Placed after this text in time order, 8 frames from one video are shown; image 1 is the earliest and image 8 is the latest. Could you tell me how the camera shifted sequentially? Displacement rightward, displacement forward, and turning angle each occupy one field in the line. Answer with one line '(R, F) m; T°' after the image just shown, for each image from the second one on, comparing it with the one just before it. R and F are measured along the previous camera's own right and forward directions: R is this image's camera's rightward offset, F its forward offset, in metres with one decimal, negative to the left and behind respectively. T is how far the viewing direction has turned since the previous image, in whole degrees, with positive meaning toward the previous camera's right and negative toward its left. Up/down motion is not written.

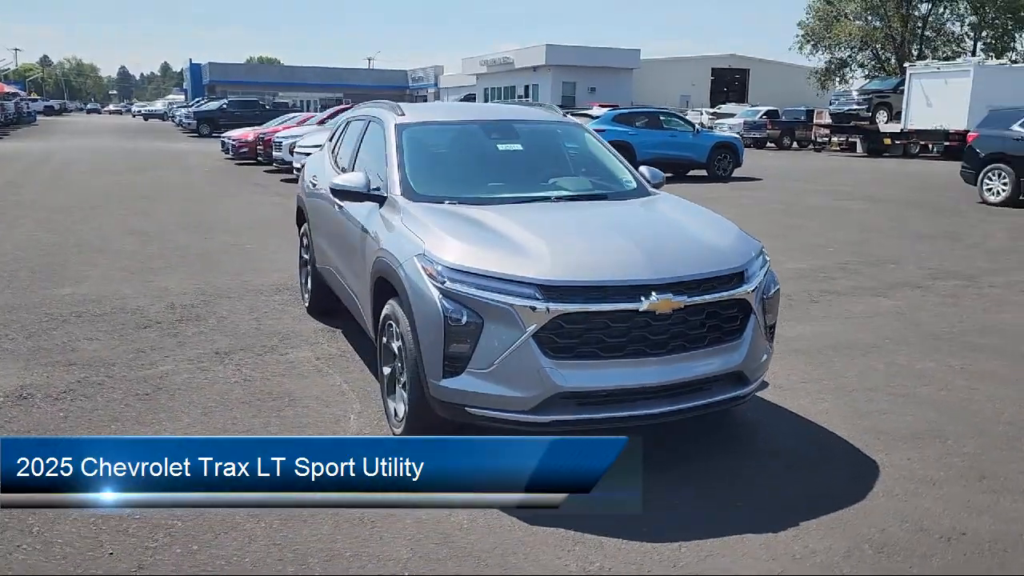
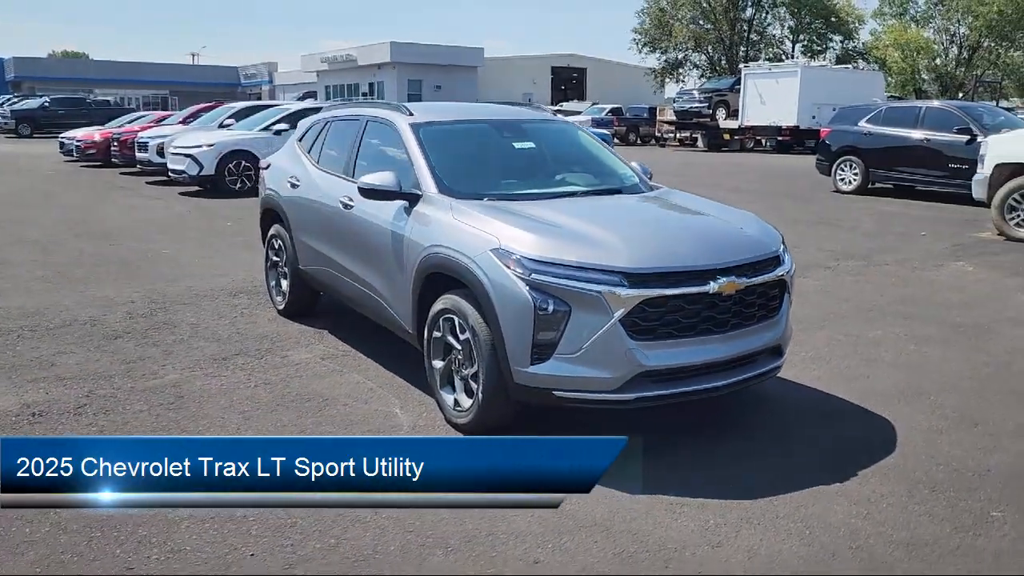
(-1.2, -0.1) m; +11°
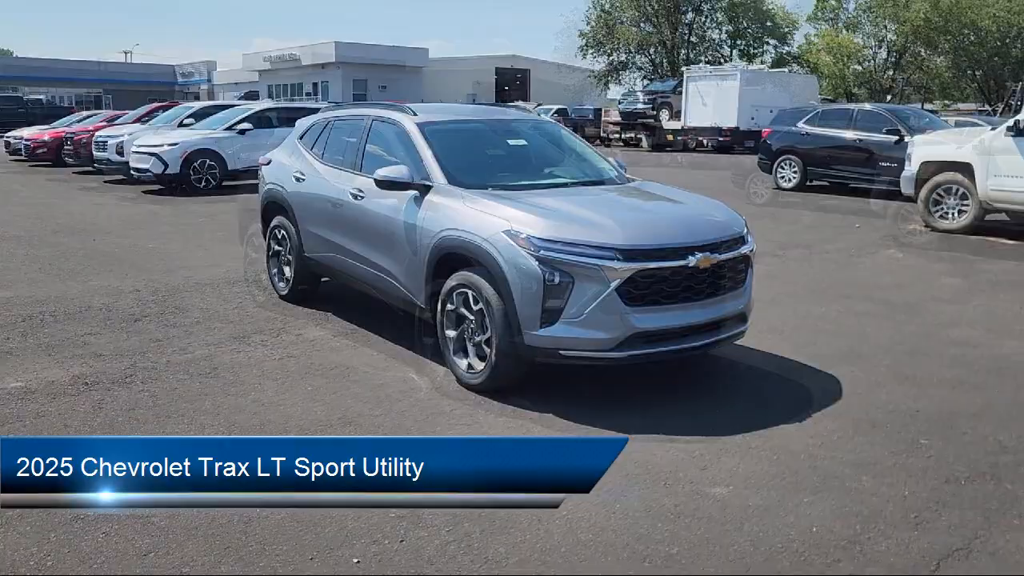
(-0.4, -0.7) m; +4°
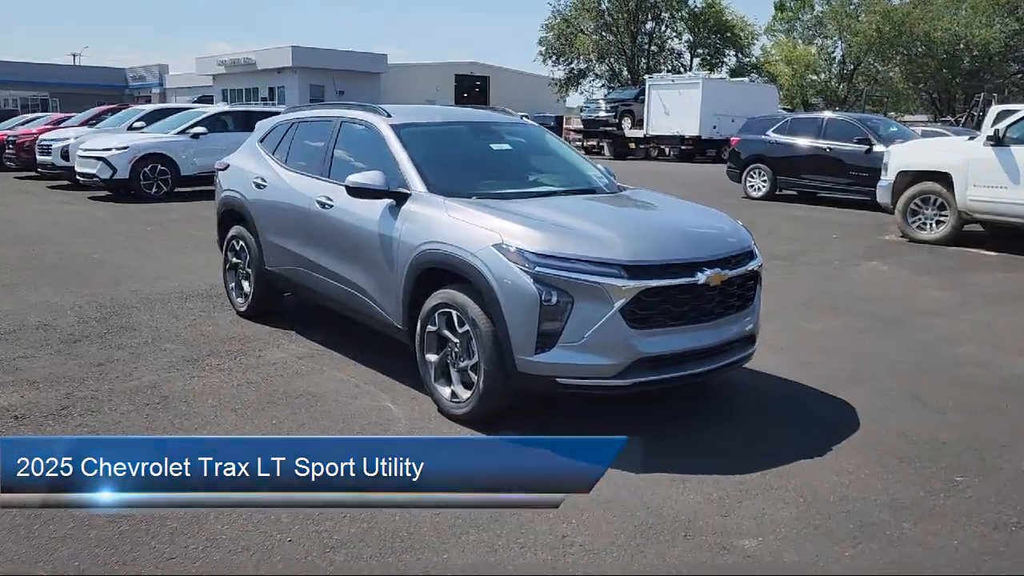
(-0.2, +0.5) m; +3°
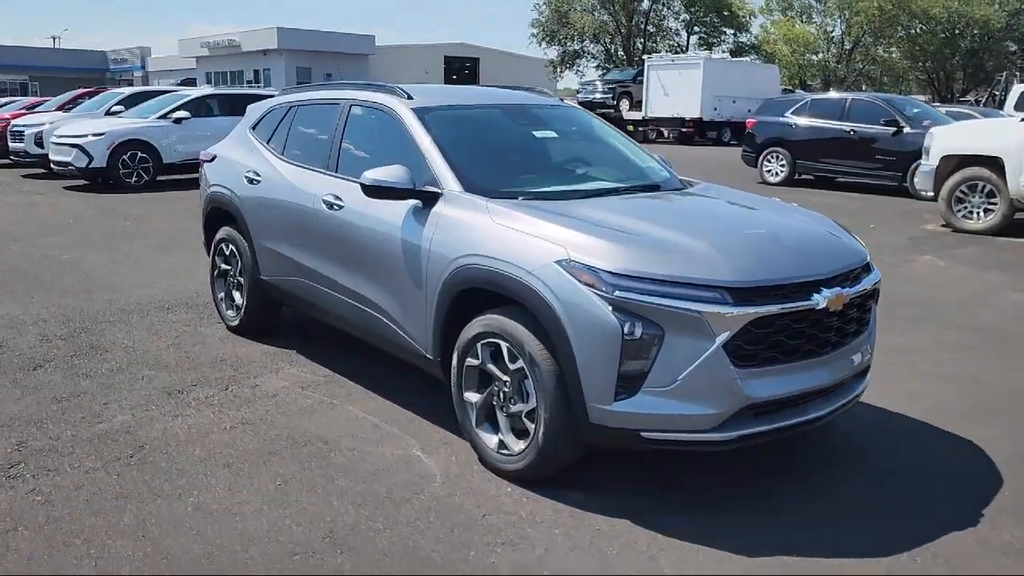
(-0.3, +1.0) m; +1°
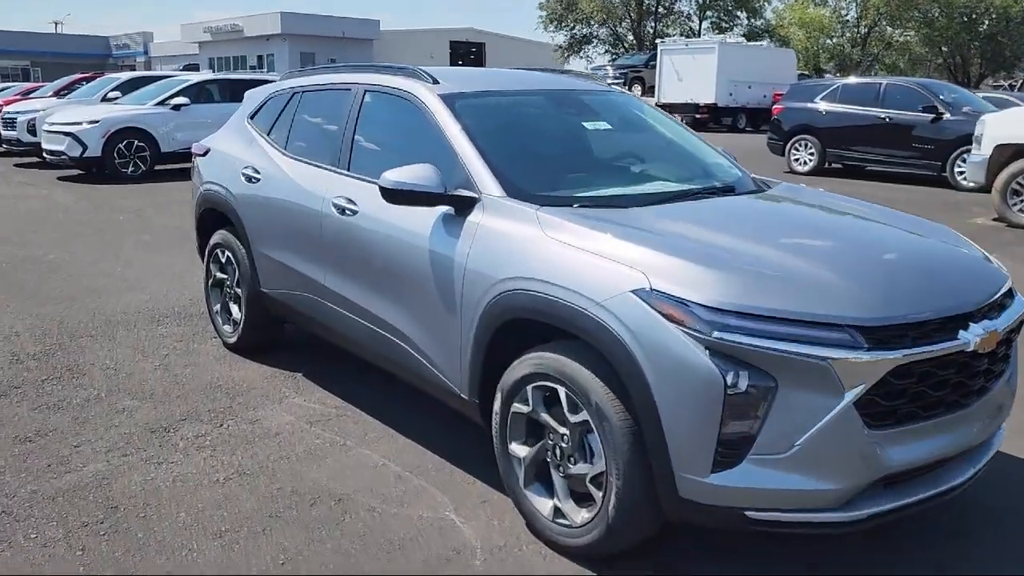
(-0.2, +0.8) m; 0°
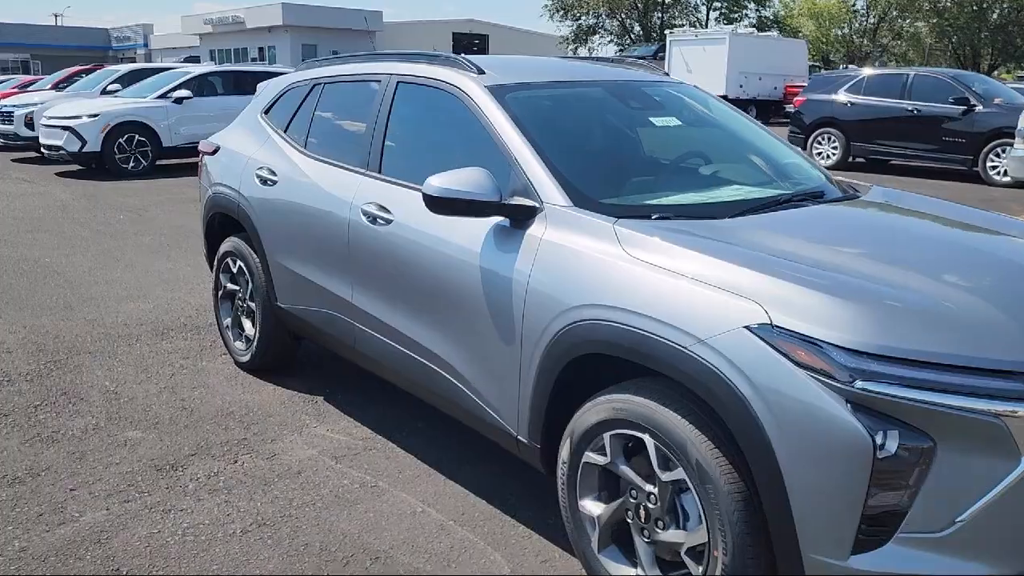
(-0.2, +0.5) m; 0°
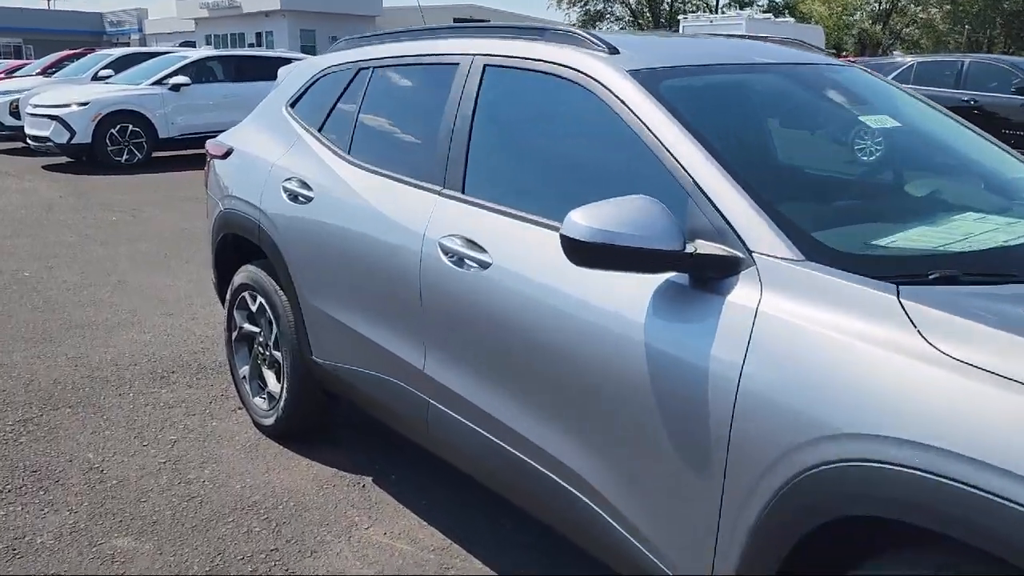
(-0.5, +1.1) m; 0°
